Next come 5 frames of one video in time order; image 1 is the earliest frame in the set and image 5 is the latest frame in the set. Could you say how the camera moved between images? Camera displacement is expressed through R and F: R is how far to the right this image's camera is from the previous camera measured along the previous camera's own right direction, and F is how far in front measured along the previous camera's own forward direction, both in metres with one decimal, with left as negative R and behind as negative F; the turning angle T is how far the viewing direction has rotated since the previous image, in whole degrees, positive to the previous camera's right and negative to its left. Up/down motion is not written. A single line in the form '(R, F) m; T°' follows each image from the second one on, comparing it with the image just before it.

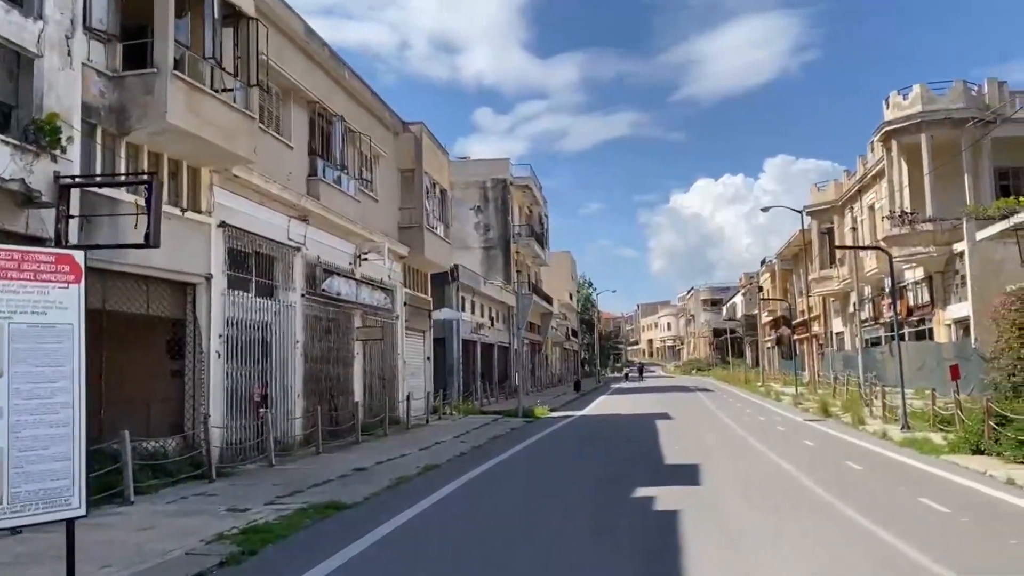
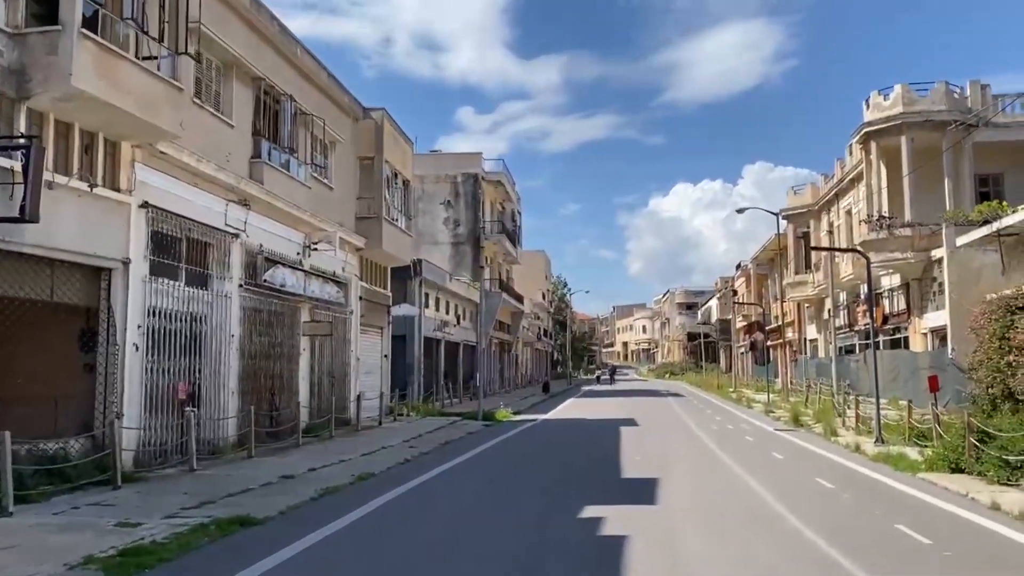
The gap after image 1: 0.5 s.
(+0.5, +1.4) m; +1°
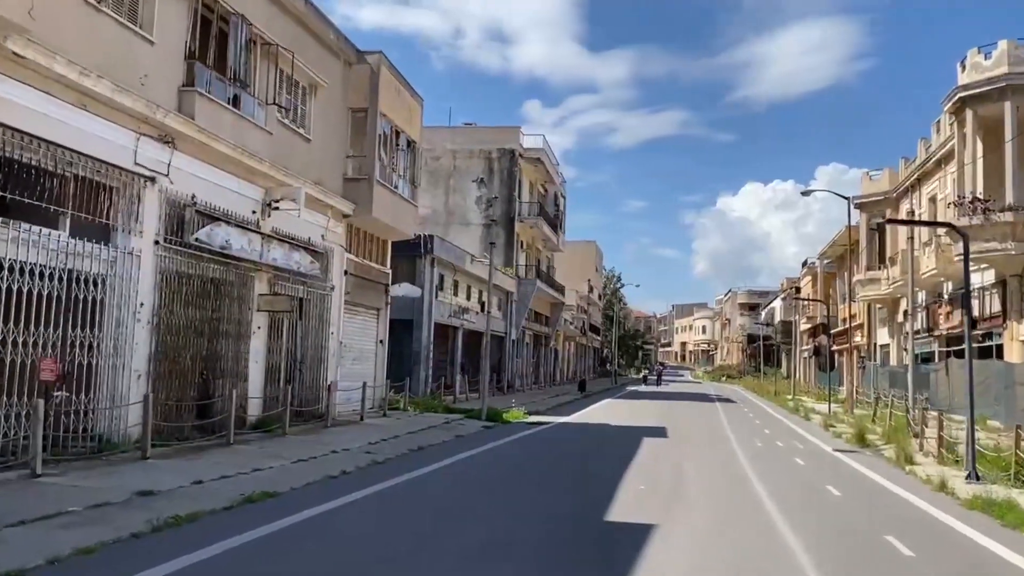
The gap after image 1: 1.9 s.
(+1.4, +4.4) m; -4°
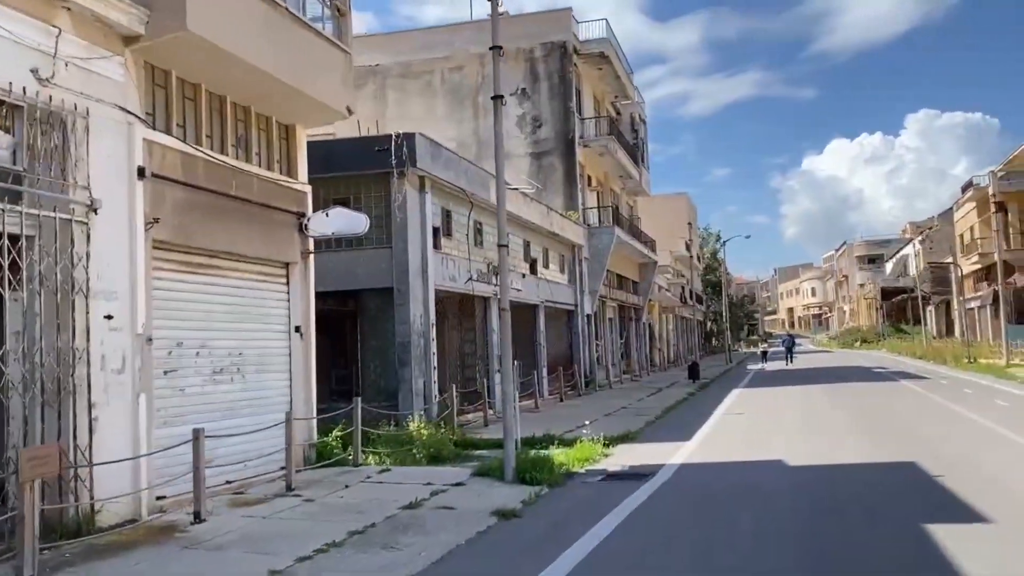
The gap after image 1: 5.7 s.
(+0.6, +14.2) m; -6°
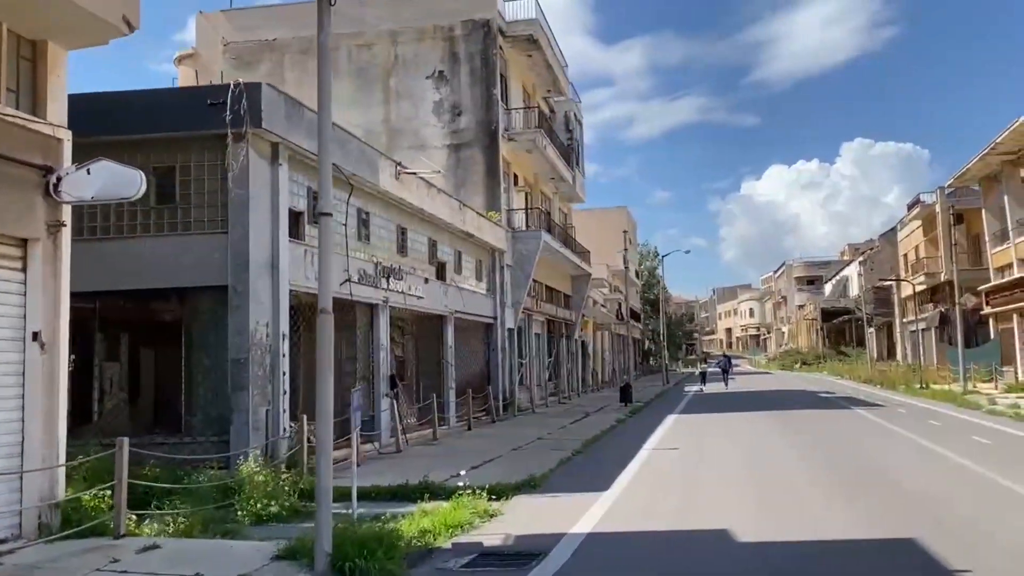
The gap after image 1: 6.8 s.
(+1.1, +3.9) m; +4°
